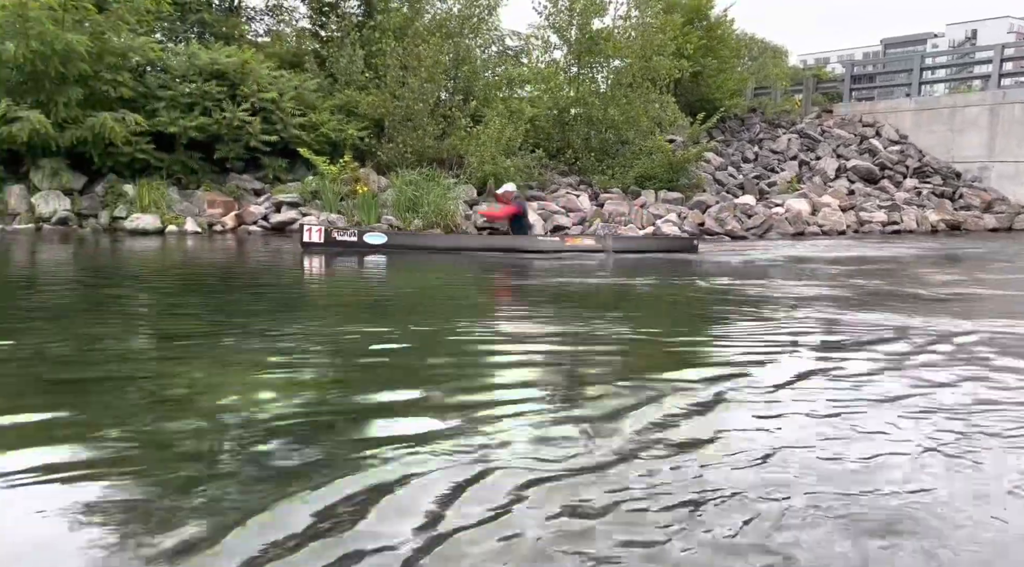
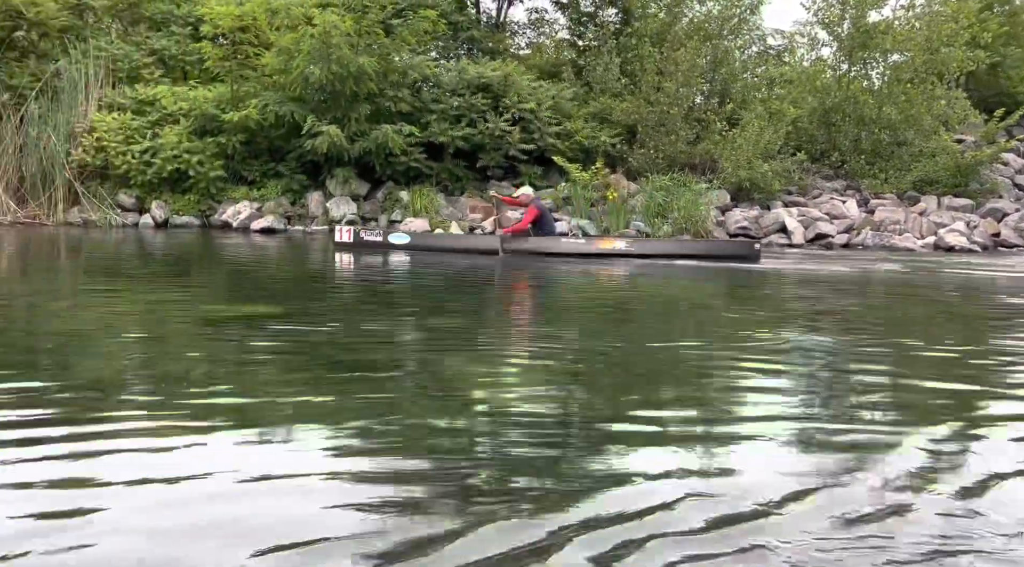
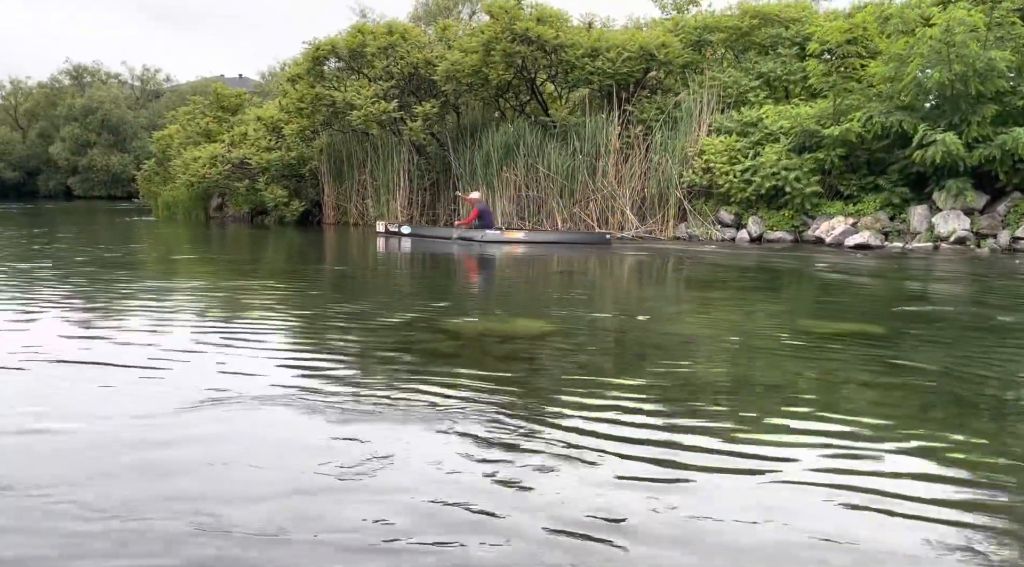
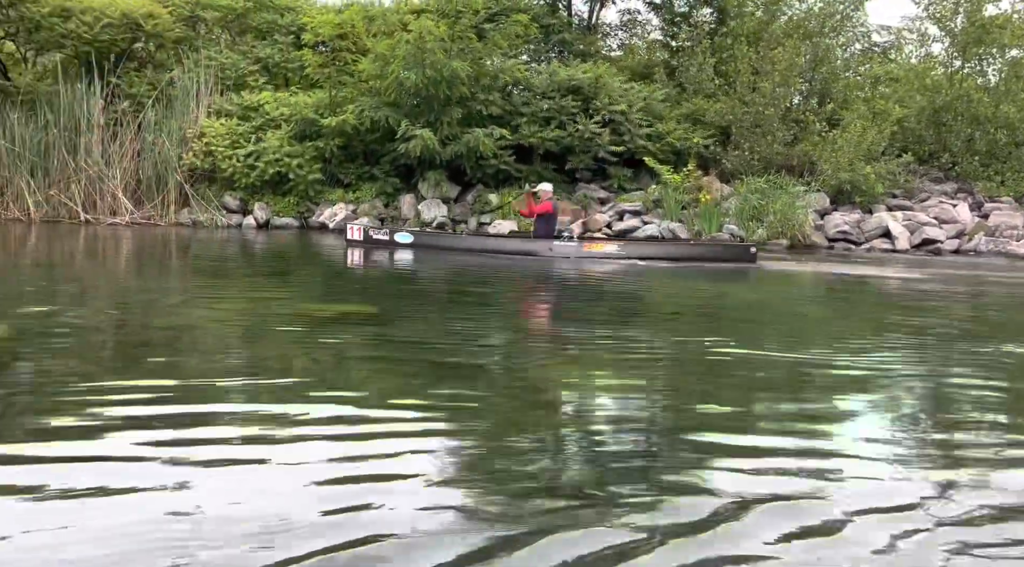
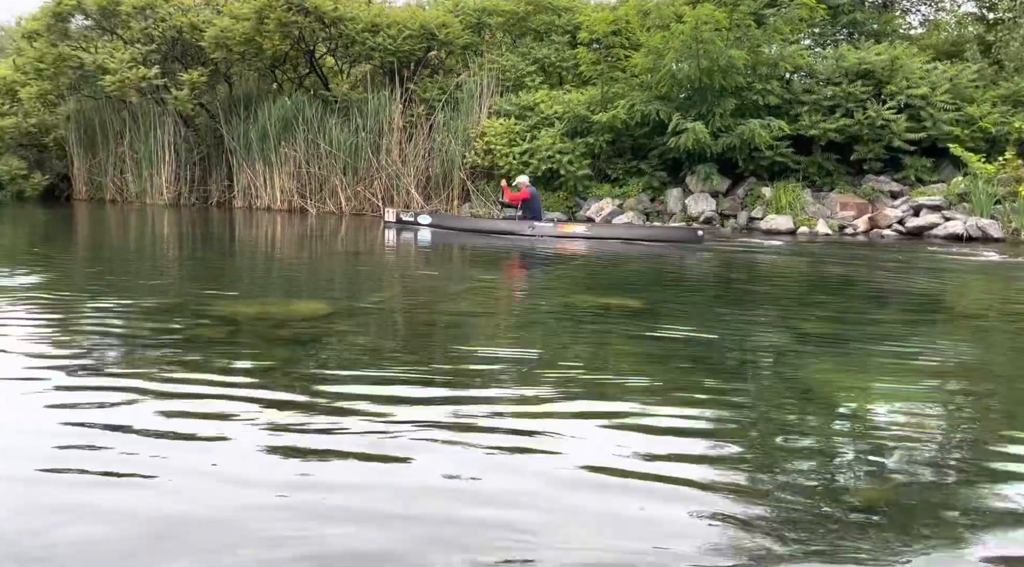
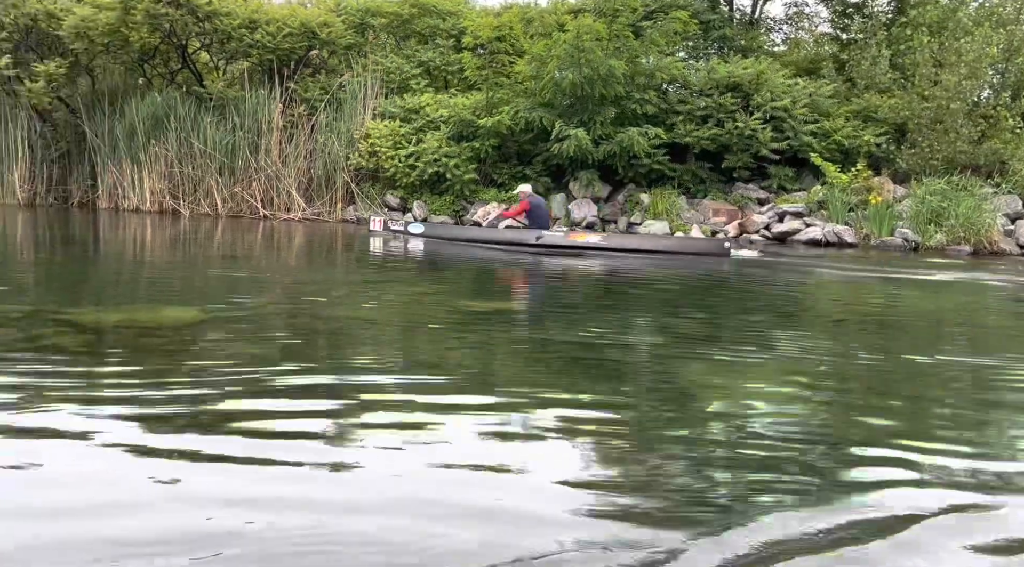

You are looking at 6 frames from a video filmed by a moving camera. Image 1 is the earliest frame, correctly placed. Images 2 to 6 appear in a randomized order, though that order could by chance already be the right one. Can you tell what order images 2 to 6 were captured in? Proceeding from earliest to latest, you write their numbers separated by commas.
2, 4, 6, 5, 3
